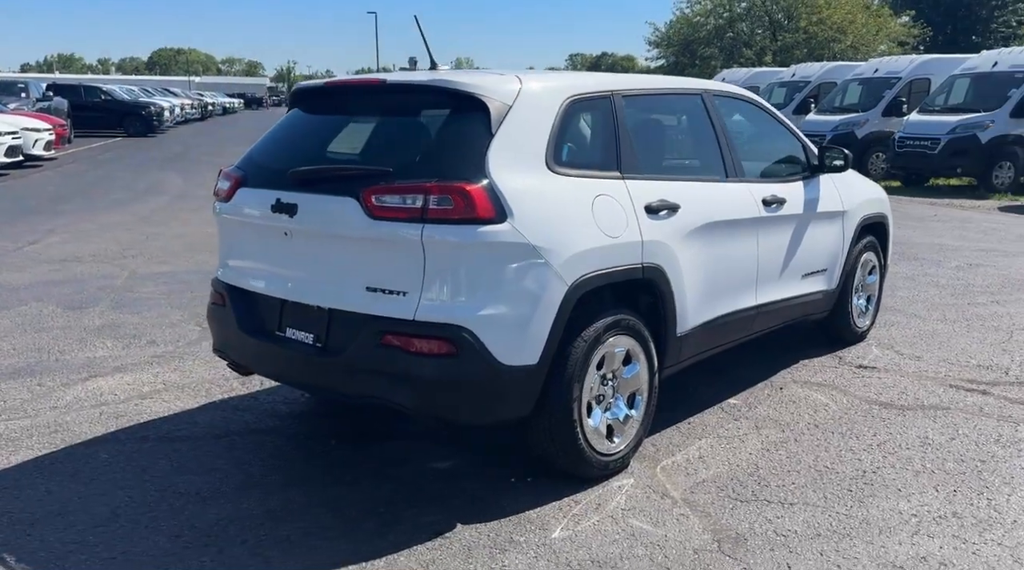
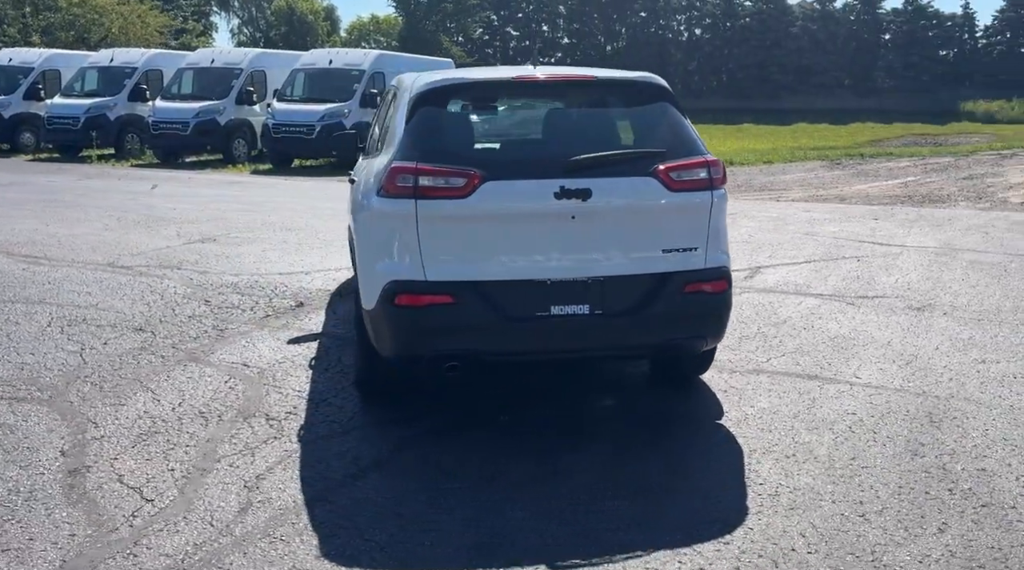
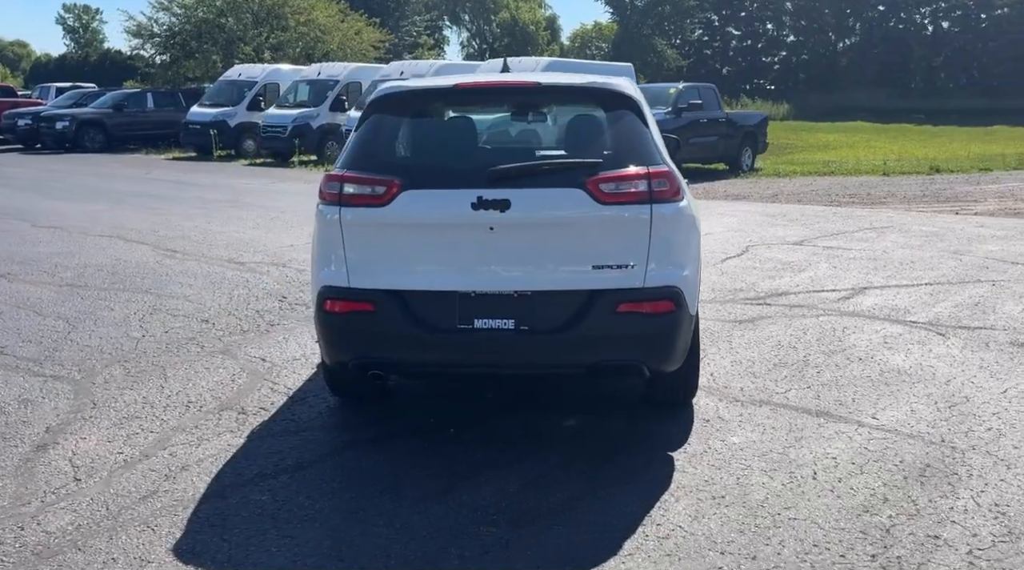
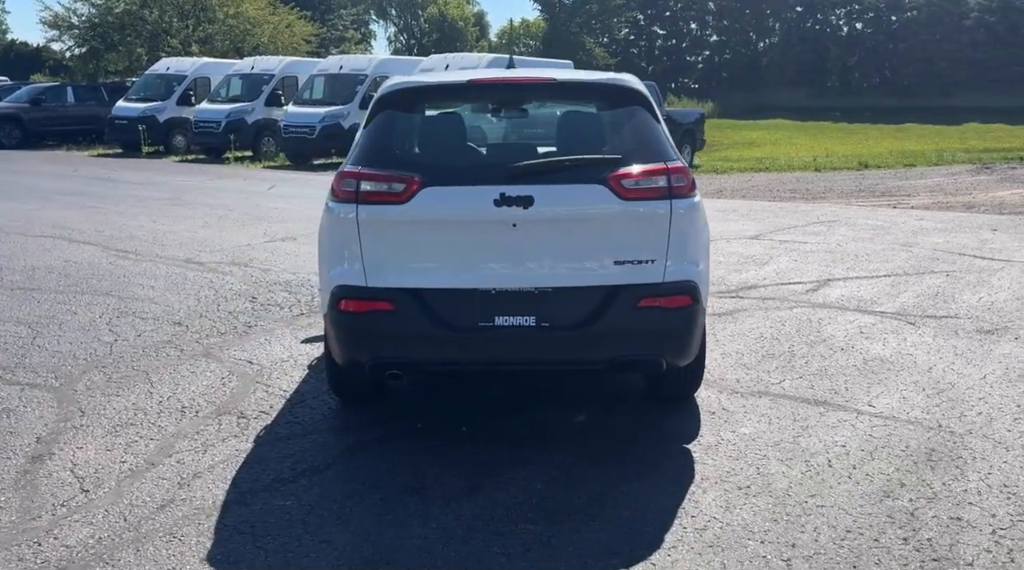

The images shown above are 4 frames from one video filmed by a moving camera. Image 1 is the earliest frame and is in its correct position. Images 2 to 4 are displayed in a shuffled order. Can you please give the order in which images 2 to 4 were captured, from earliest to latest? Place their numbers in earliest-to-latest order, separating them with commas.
3, 4, 2
